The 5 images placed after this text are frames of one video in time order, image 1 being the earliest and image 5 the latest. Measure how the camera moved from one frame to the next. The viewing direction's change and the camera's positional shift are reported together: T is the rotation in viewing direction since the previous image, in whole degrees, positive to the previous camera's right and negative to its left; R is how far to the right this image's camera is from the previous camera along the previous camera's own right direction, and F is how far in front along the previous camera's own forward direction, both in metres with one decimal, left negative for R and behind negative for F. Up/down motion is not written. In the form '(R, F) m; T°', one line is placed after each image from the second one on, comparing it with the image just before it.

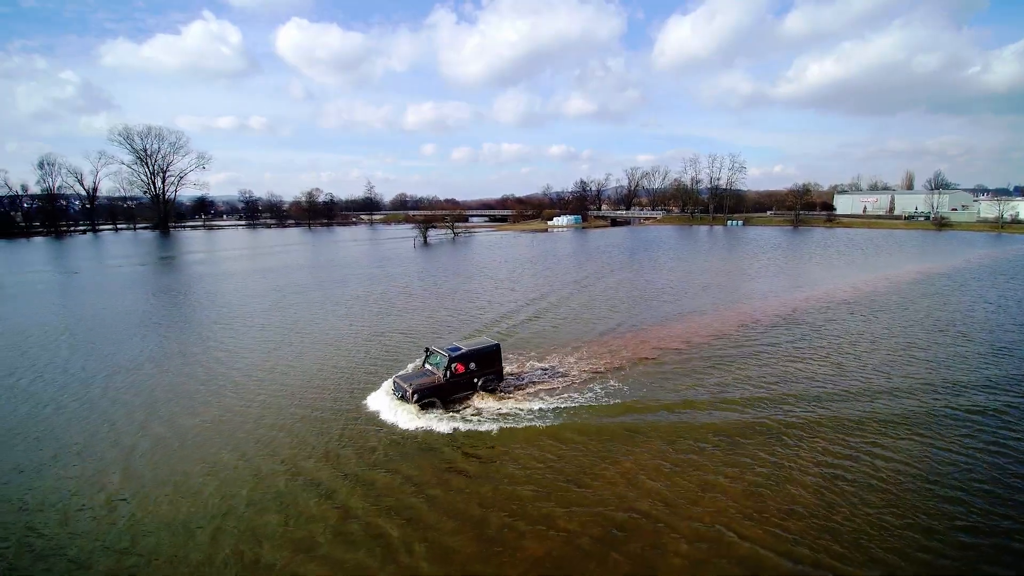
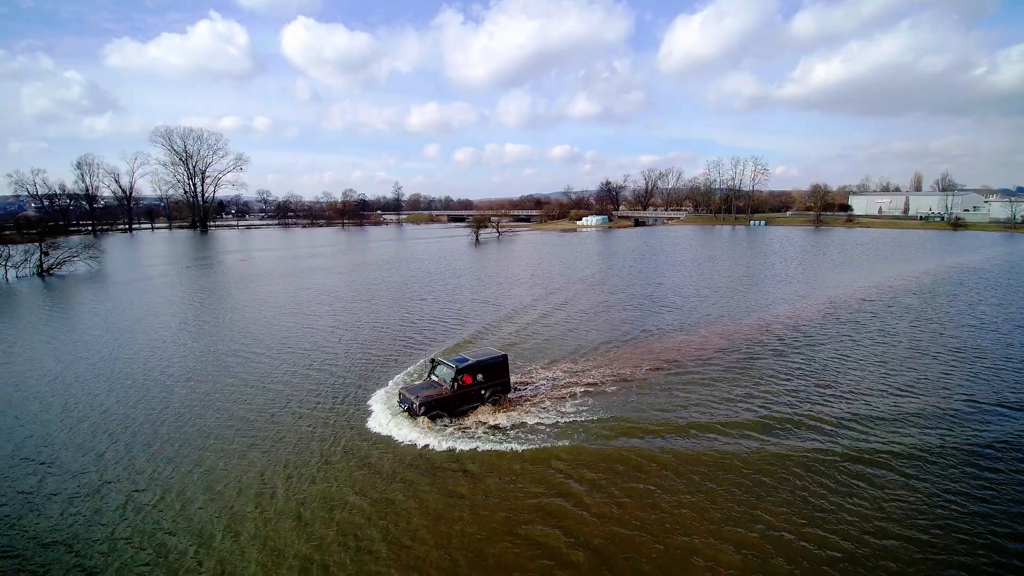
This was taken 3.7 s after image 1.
(-4.1, -3.2) m; 0°
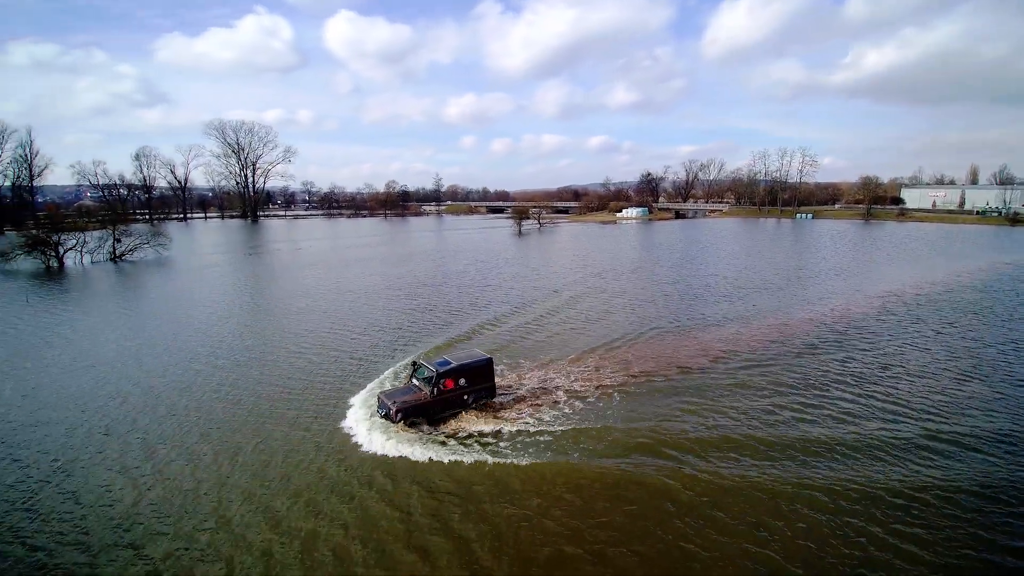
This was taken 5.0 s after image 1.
(-0.8, -1.0) m; -4°
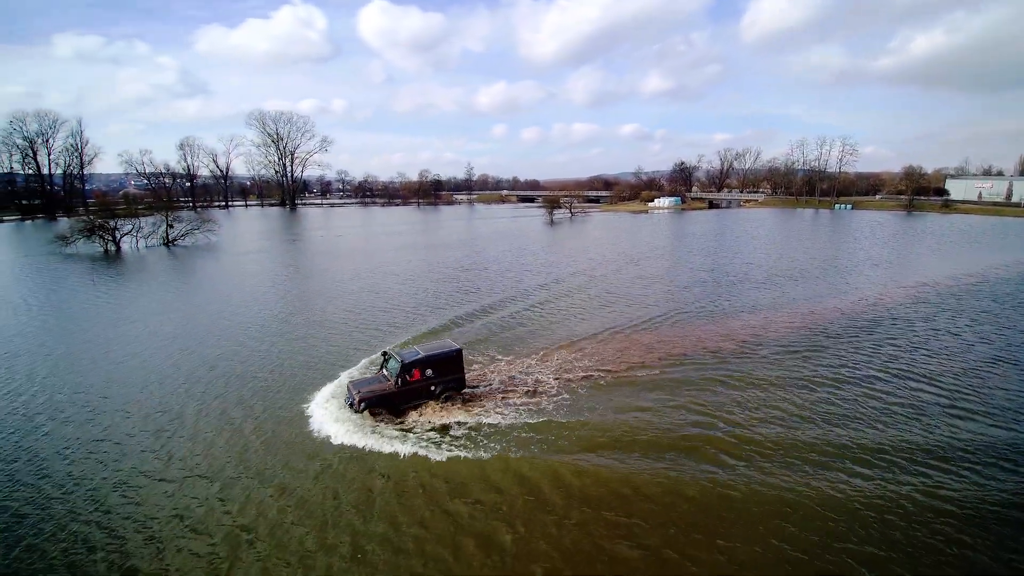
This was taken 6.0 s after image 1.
(-0.3, -1.2) m; -3°
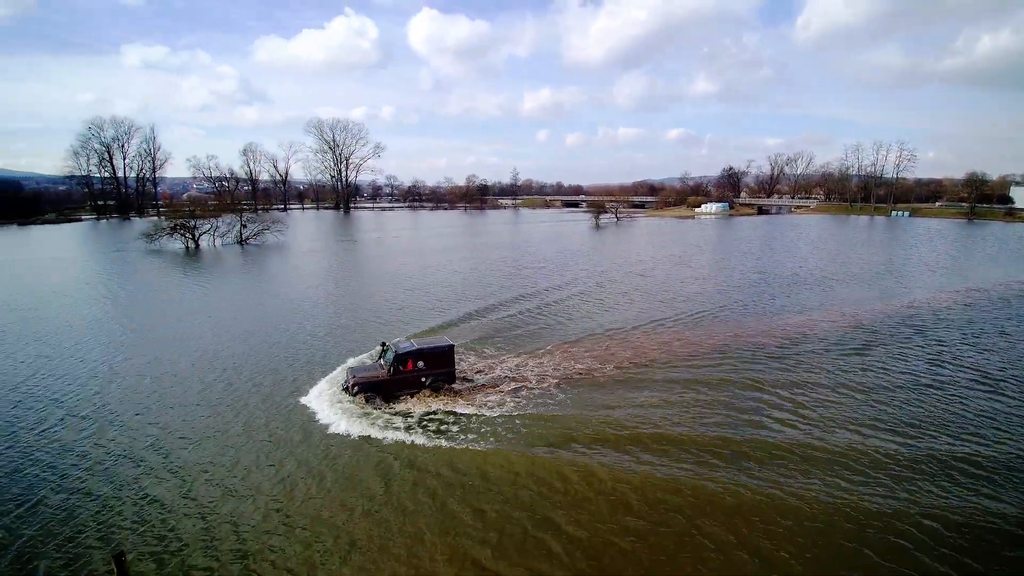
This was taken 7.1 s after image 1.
(-0.6, -2.2) m; -5°
